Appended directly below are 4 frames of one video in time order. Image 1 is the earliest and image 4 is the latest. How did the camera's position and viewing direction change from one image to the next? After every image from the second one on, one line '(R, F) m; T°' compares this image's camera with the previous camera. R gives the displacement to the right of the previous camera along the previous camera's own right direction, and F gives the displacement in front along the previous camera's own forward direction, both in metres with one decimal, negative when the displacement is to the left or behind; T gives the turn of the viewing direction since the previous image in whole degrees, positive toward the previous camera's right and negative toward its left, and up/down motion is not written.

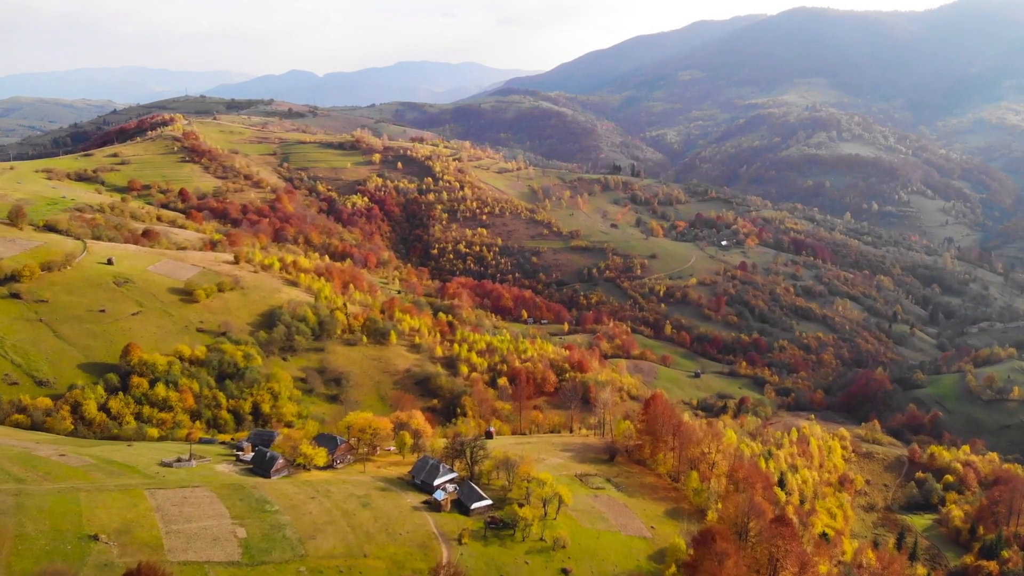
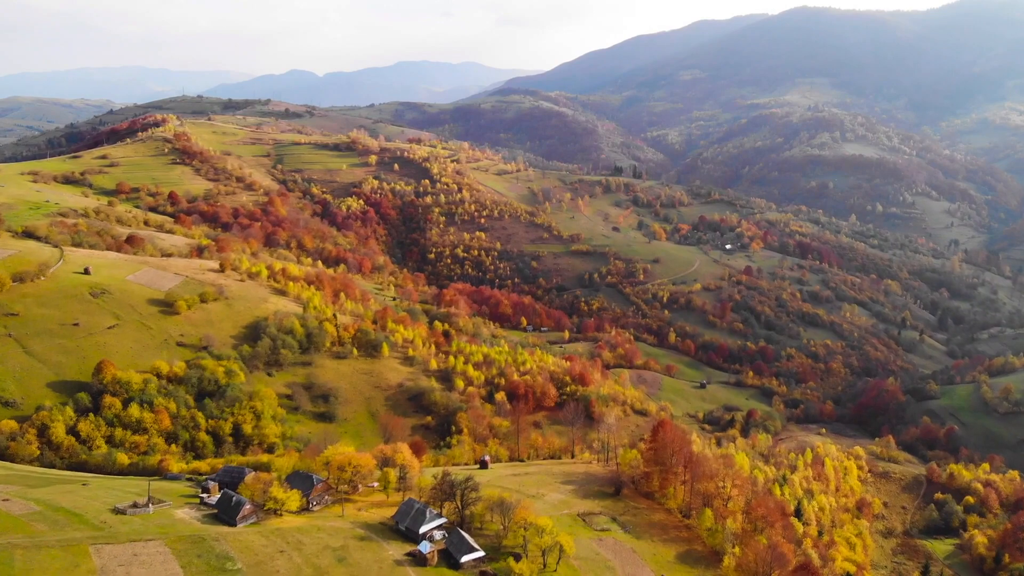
(+0.3, +4.0) m; 0°
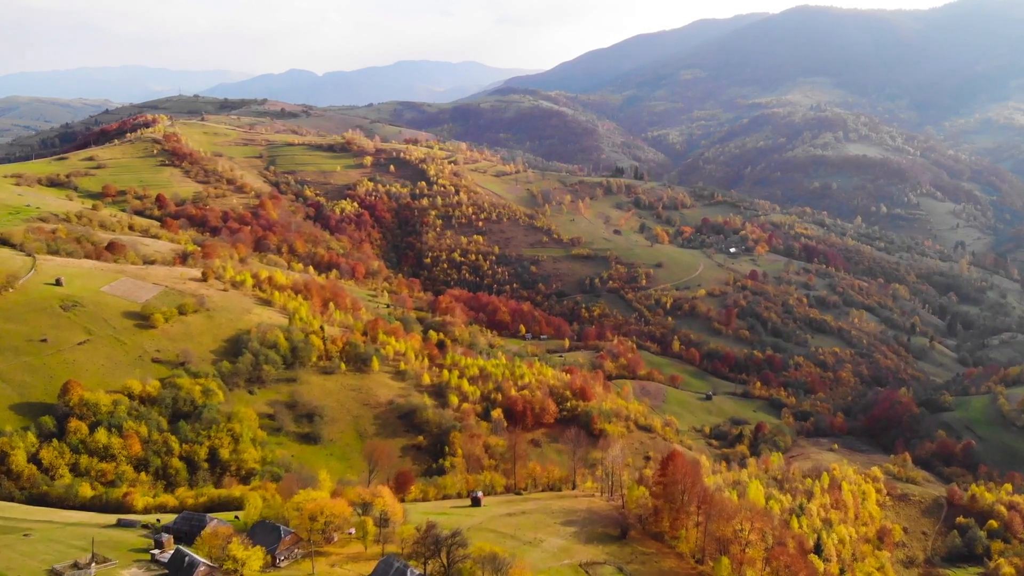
(+0.4, +4.3) m; 0°
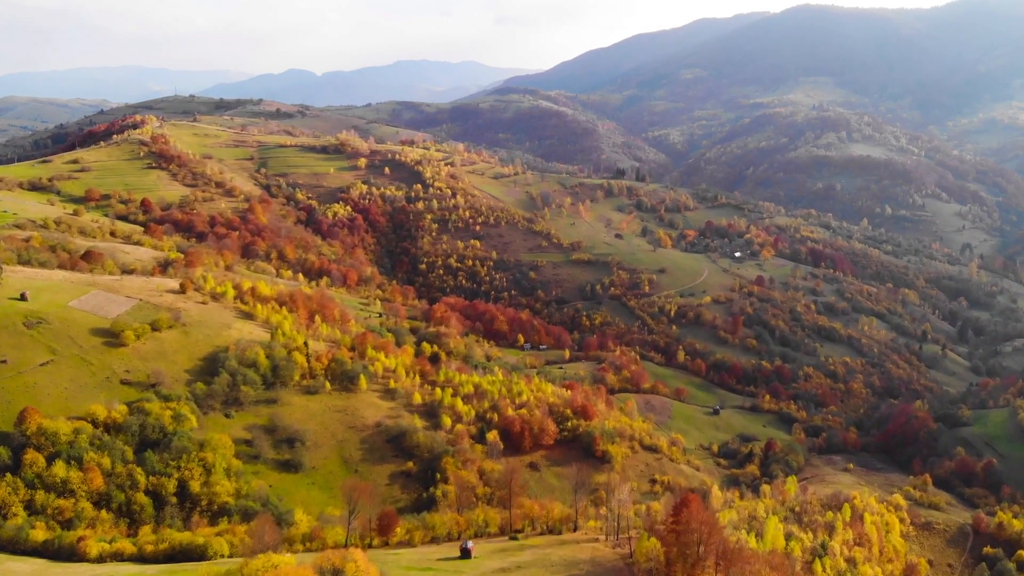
(+0.4, +4.8) m; 0°
